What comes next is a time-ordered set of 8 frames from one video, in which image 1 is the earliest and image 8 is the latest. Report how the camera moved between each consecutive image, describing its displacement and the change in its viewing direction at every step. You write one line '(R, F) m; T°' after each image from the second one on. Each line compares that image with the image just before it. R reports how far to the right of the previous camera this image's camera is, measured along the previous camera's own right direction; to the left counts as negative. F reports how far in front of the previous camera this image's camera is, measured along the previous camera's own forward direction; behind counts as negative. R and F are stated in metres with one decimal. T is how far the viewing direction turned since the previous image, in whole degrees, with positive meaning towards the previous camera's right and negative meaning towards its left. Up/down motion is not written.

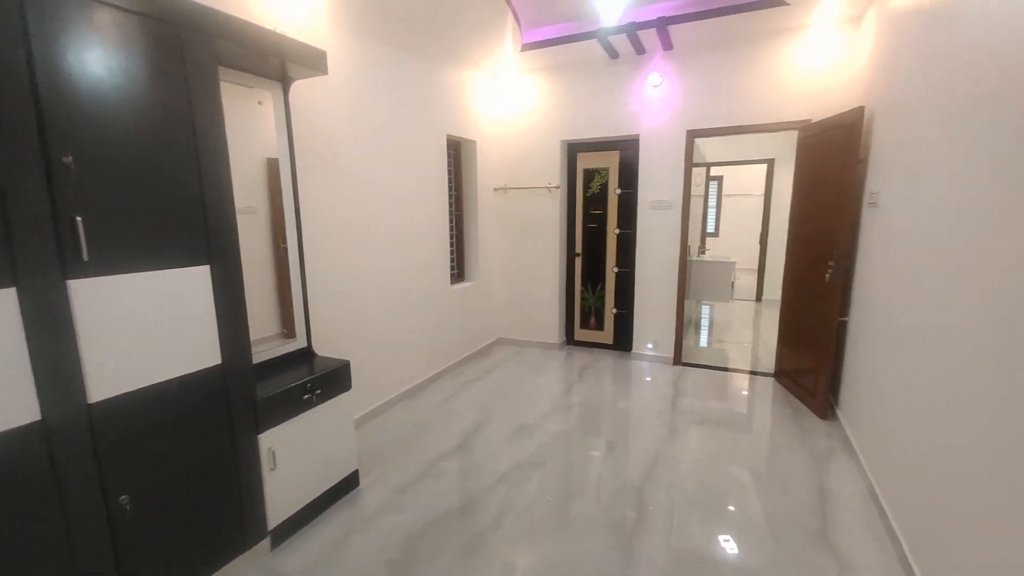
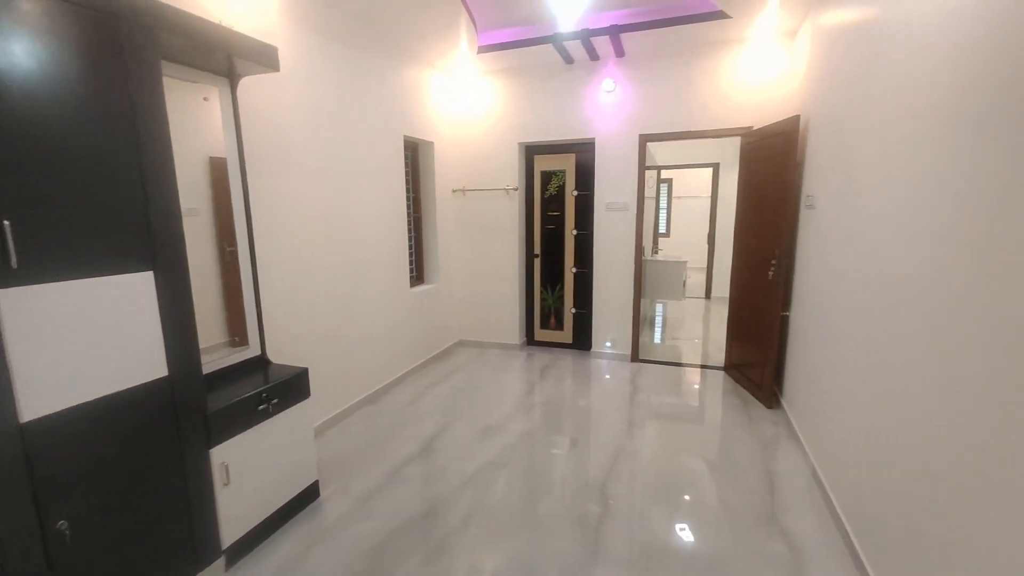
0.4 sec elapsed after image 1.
(0.0, 0.0) m; +5°
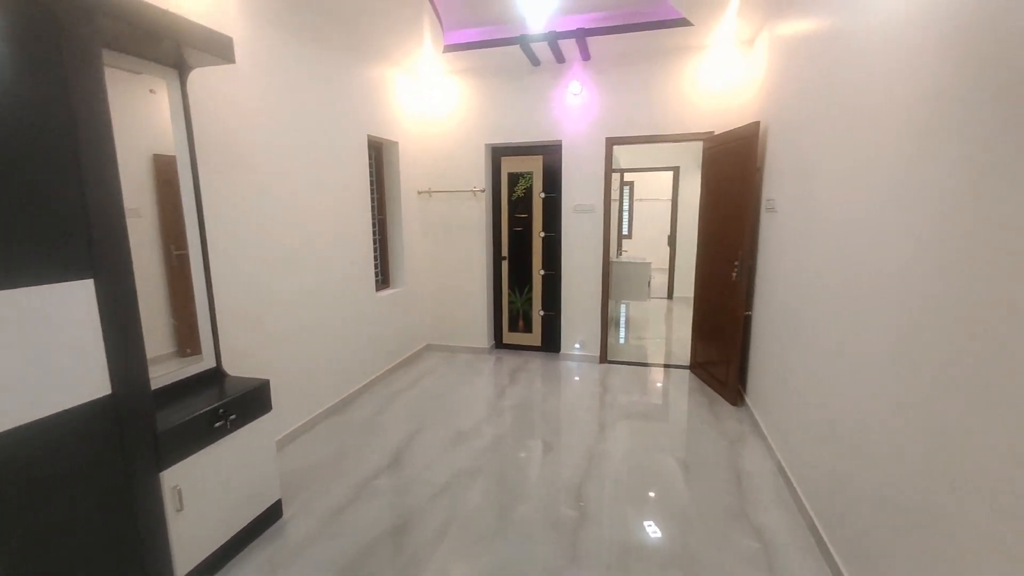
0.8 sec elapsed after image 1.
(-0.1, 0.0) m; +5°
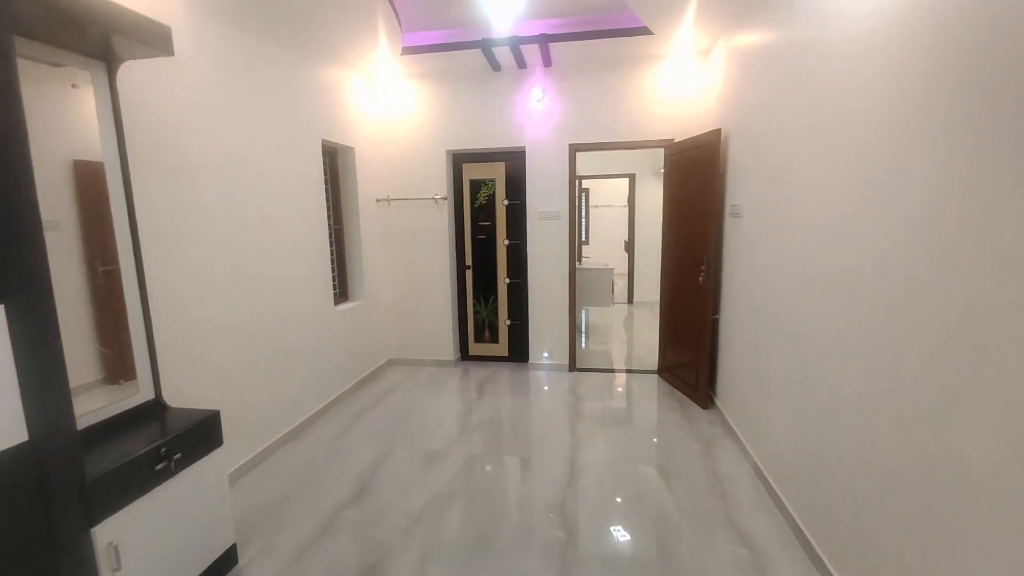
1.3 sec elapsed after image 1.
(-0.1, +0.1) m; +6°
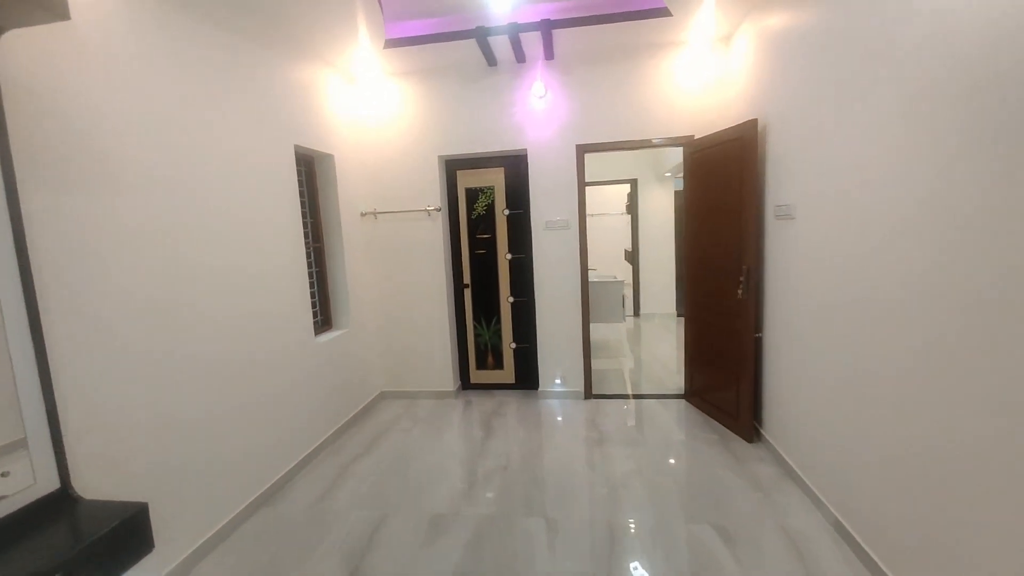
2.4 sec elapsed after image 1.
(-0.1, +0.5) m; +1°
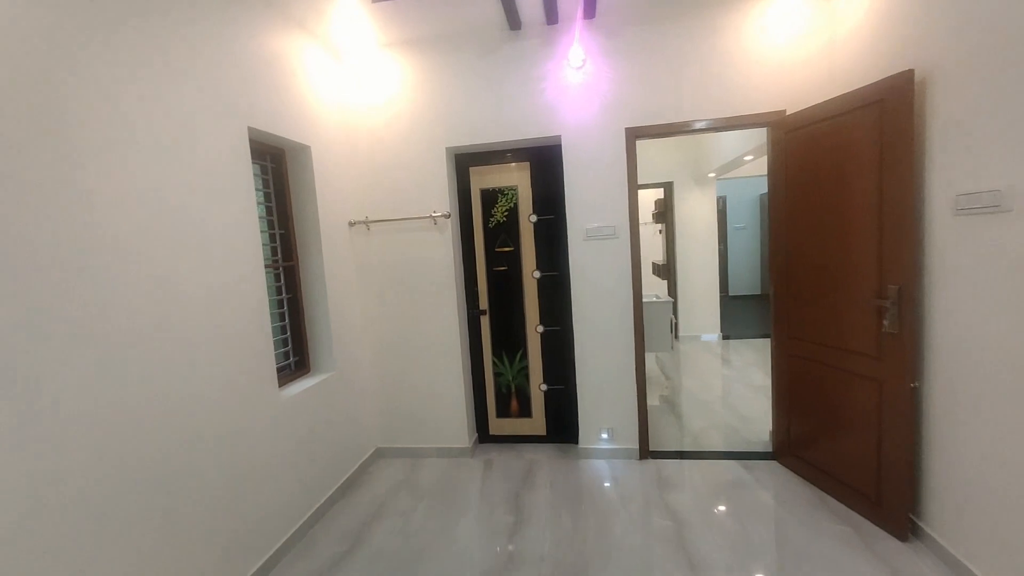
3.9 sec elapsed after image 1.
(-0.2, +0.9) m; -1°
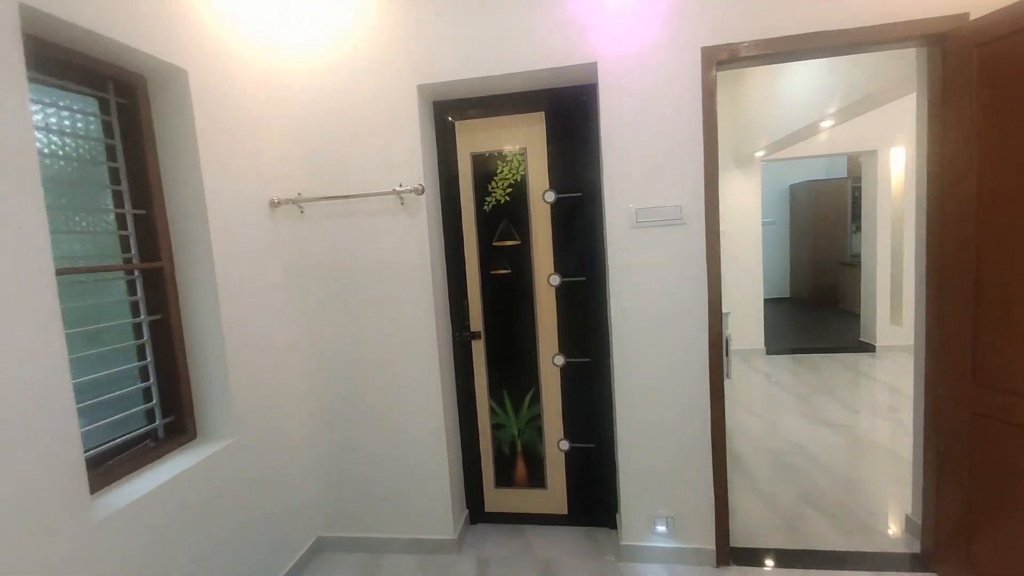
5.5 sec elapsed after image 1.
(0.0, +1.0) m; 0°
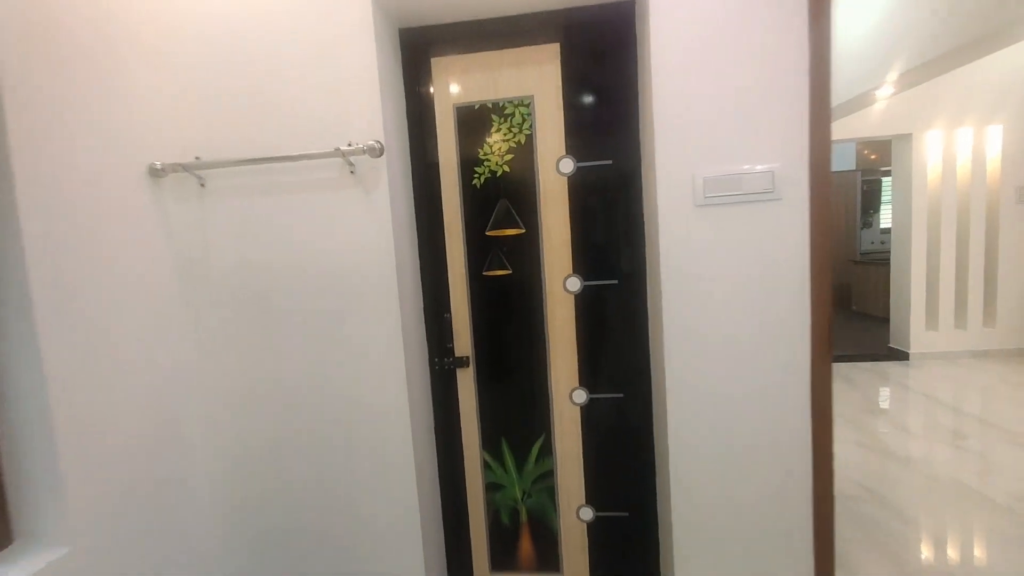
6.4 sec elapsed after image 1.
(-0.1, +0.6) m; +2°
